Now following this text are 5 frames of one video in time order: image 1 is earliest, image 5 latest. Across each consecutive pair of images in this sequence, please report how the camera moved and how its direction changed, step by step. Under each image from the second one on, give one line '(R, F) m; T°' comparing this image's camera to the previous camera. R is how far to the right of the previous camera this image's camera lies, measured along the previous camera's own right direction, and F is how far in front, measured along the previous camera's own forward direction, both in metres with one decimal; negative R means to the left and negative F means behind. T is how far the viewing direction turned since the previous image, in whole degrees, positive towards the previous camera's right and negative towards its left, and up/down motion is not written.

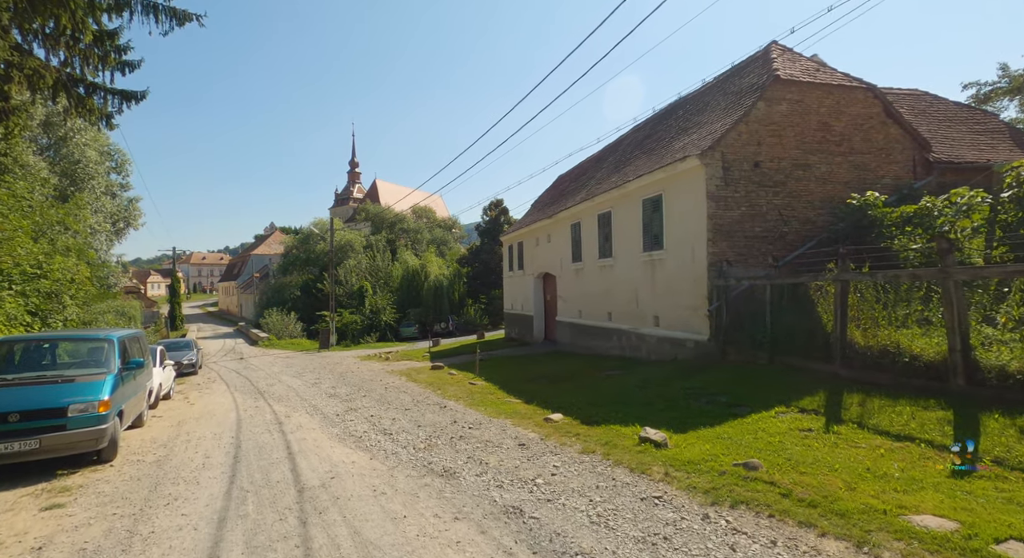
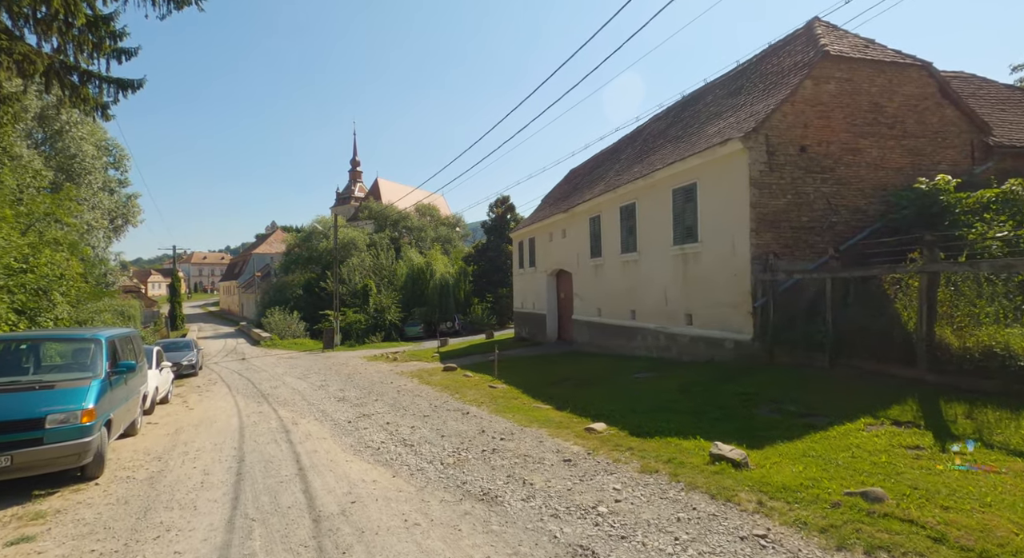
(-0.5, +0.9) m; 0°
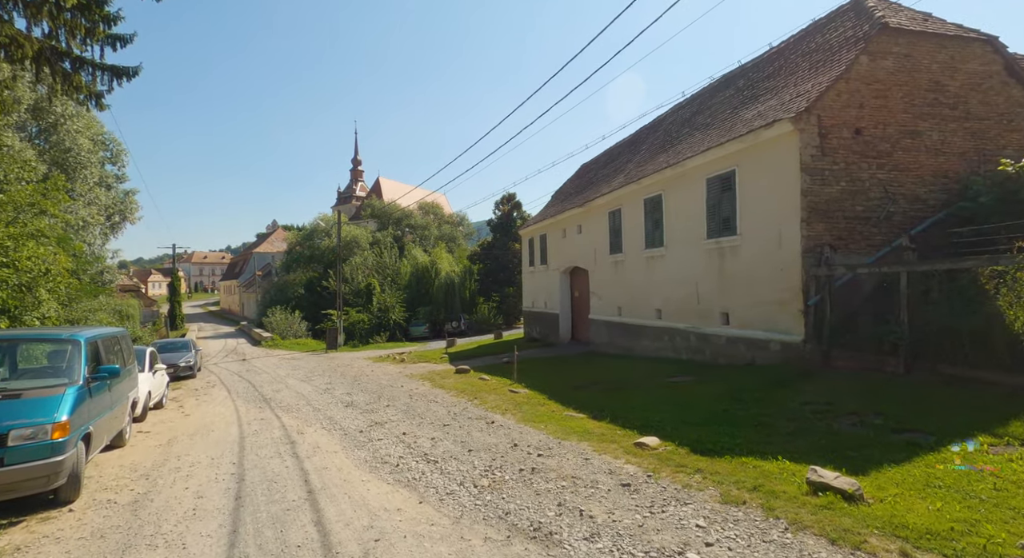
(-0.5, +0.9) m; 0°
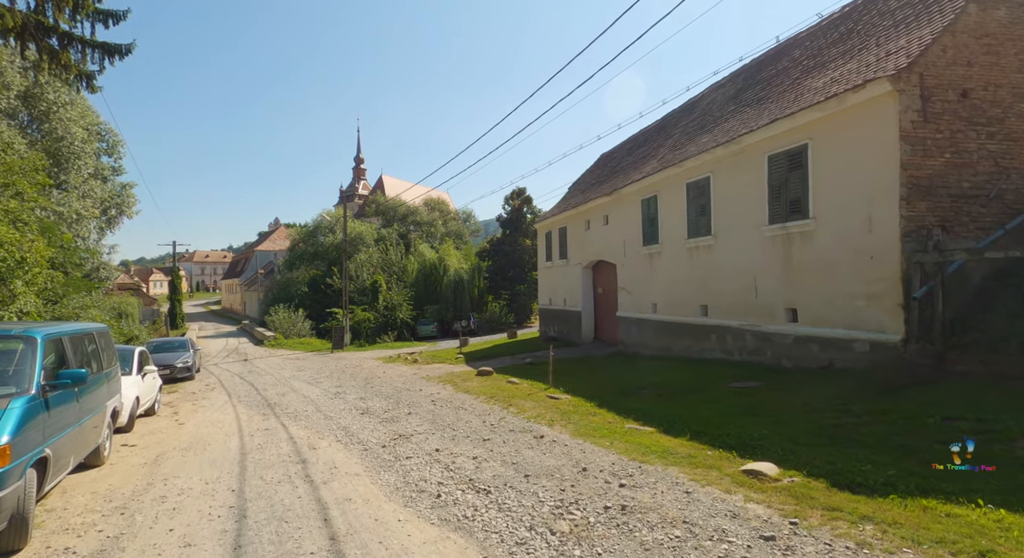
(-0.7, +1.4) m; 0°
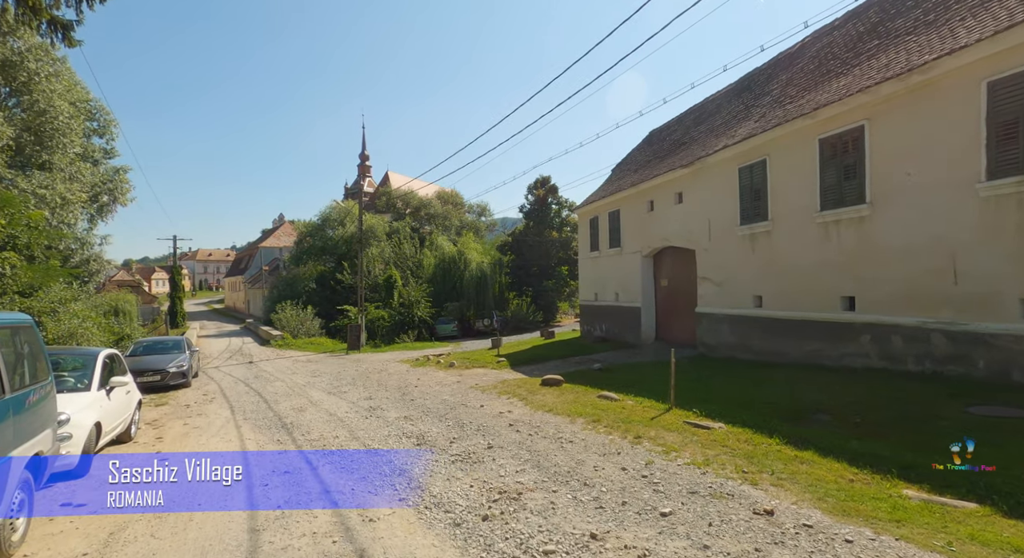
(-1.6, +3.0) m; 0°
